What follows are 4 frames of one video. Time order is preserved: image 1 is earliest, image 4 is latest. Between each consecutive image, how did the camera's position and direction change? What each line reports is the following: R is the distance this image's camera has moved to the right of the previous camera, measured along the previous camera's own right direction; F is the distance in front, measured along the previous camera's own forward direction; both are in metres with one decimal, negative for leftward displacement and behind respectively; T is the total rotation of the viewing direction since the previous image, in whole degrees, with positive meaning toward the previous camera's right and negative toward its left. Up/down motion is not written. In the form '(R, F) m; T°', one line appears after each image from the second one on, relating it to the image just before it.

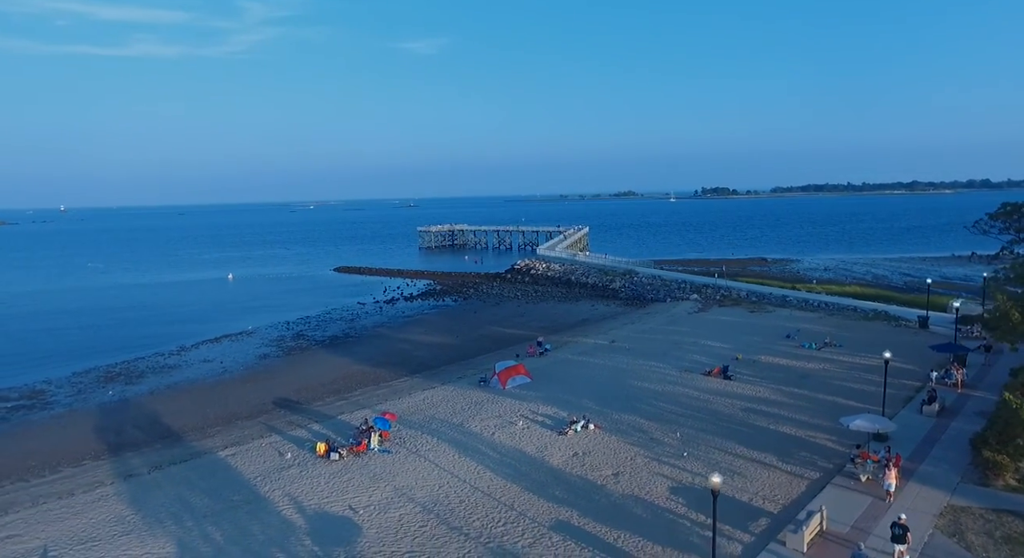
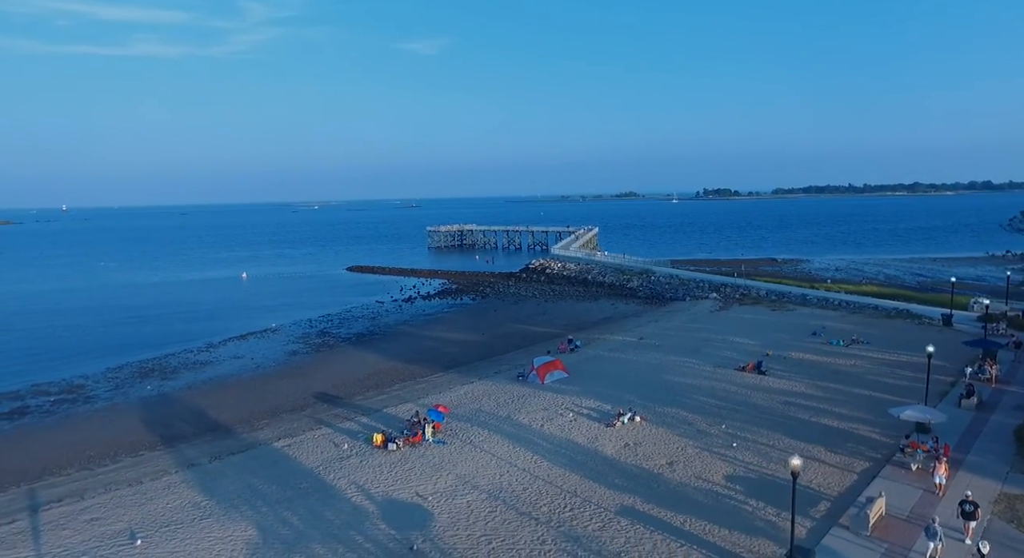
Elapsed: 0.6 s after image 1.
(-1.1, -0.4) m; 0°
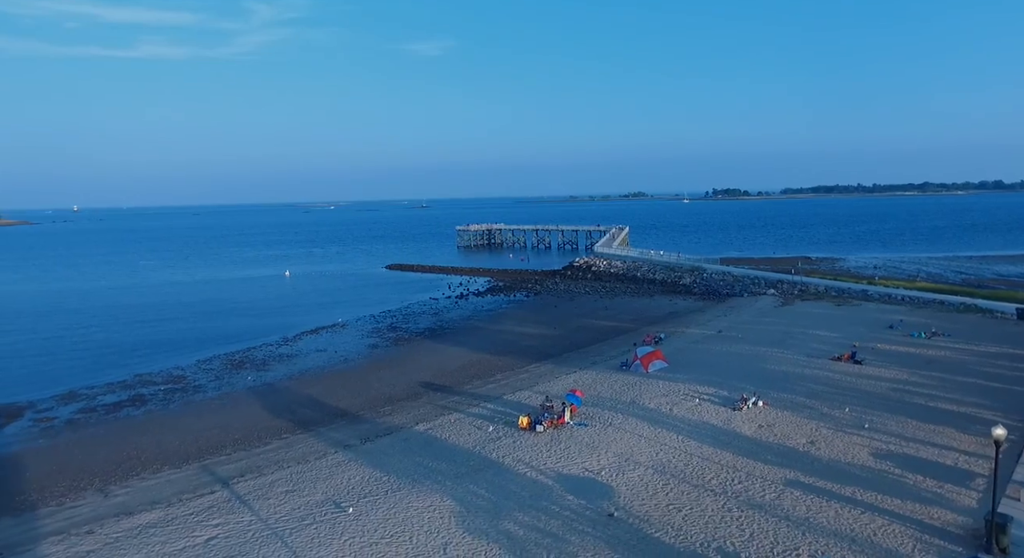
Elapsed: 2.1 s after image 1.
(-3.1, -0.9) m; 0°
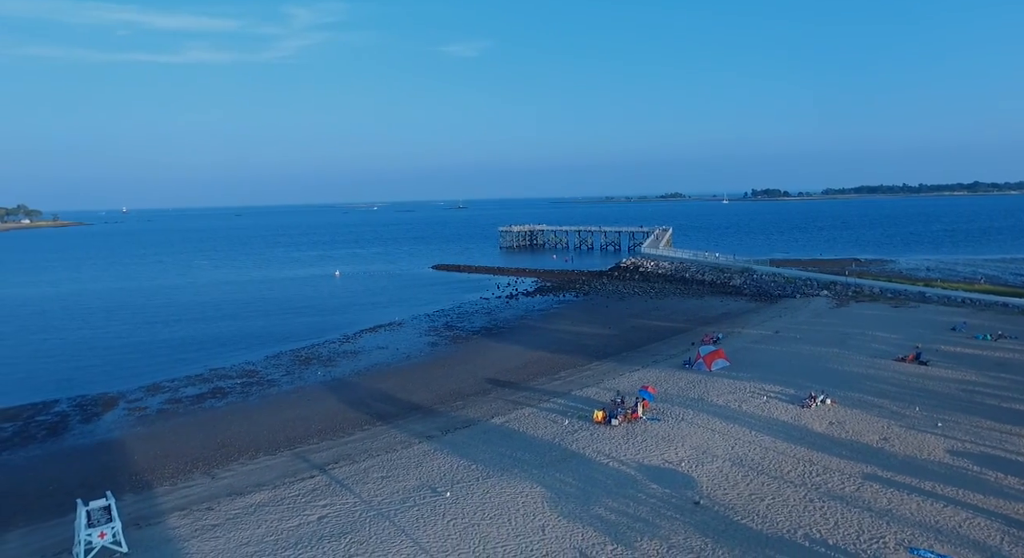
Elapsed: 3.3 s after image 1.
(-1.0, -0.7) m; -3°
